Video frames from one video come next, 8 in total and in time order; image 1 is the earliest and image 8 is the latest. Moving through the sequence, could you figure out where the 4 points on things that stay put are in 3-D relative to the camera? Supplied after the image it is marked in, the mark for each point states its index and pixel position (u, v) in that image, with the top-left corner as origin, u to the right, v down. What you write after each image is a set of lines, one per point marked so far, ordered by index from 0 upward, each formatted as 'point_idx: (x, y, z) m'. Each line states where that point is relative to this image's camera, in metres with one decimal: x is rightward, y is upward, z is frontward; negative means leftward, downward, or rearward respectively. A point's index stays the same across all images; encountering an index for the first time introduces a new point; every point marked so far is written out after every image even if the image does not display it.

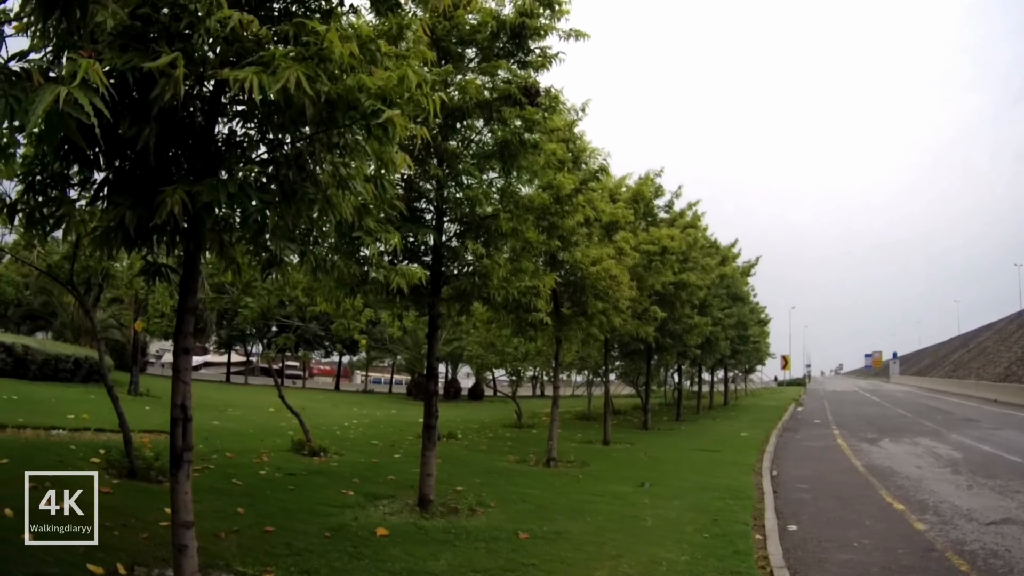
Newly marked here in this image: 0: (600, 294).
0: (+1.4, -0.1, +11.9) m
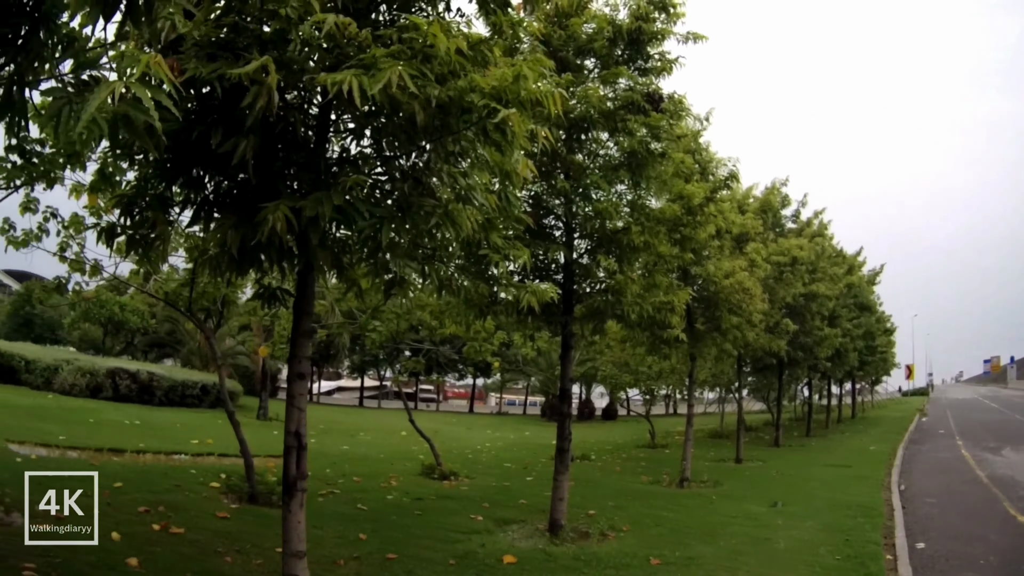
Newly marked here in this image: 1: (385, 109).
0: (+3.2, -0.3, +11.0) m
1: (-0.6, +1.0, +4.6) m
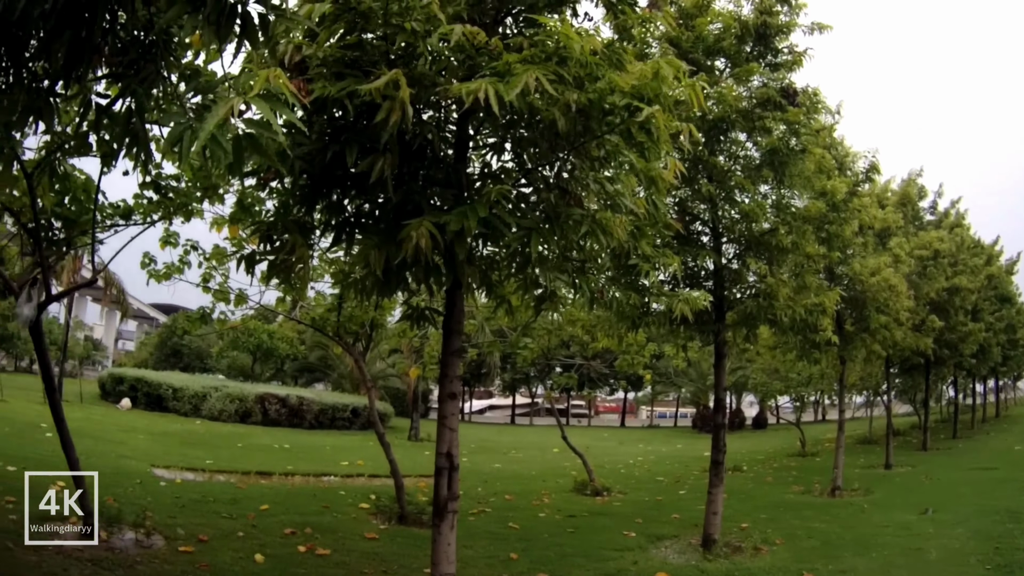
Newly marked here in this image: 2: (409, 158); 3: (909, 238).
0: (+4.8, -0.2, +10.2) m
1: (+0.1, +1.0, +4.4) m
2: (-0.5, +0.7, +4.2) m
3: (+7.1, +0.9, +13.7) m
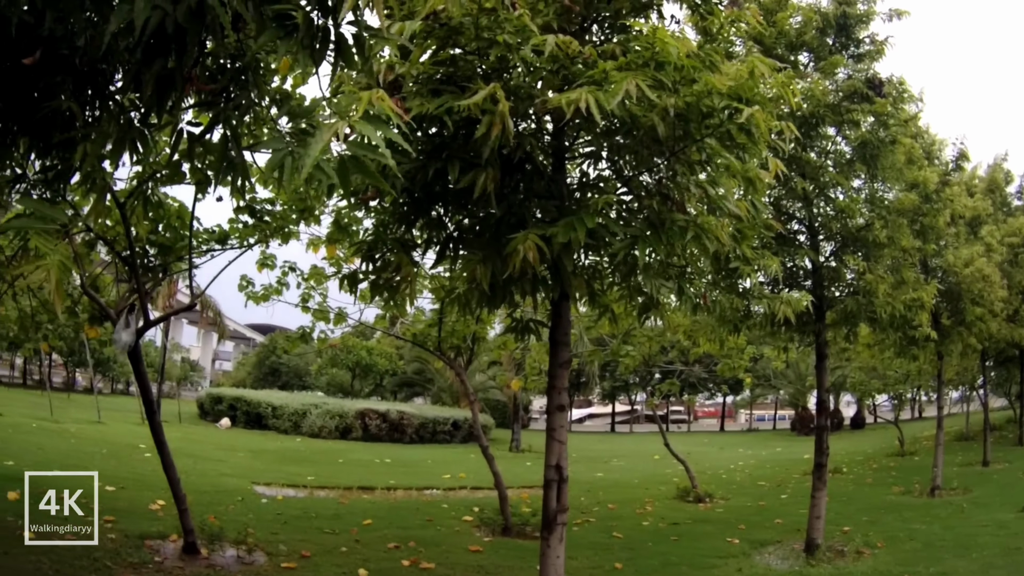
0: (+5.8, -0.1, +9.9) m
1: (+0.6, +0.9, +4.4) m
2: (0.0, +0.6, +4.2) m
3: (+8.2, +1.1, +13.2) m
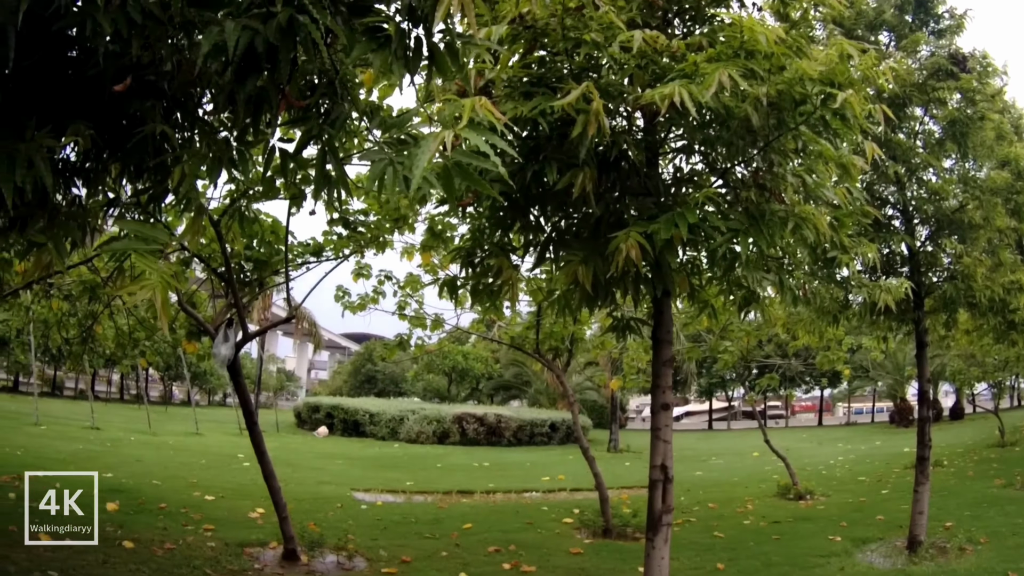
0: (+6.7, +0.1, +9.4) m
1: (+1.1, +0.9, +4.3) m
2: (+0.5, +0.6, +4.2) m
3: (+9.3, +1.4, +12.5) m
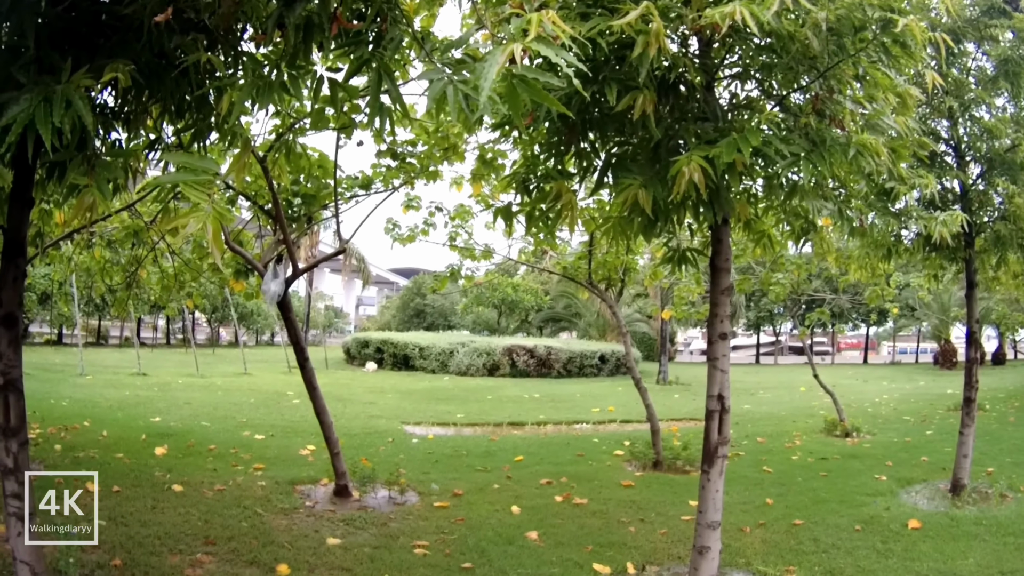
0: (+7.1, +0.8, +9.1) m
1: (+1.4, +1.3, +4.2) m
2: (+0.8, +1.0, +4.1) m
3: (+9.8, +2.2, +12.1) m
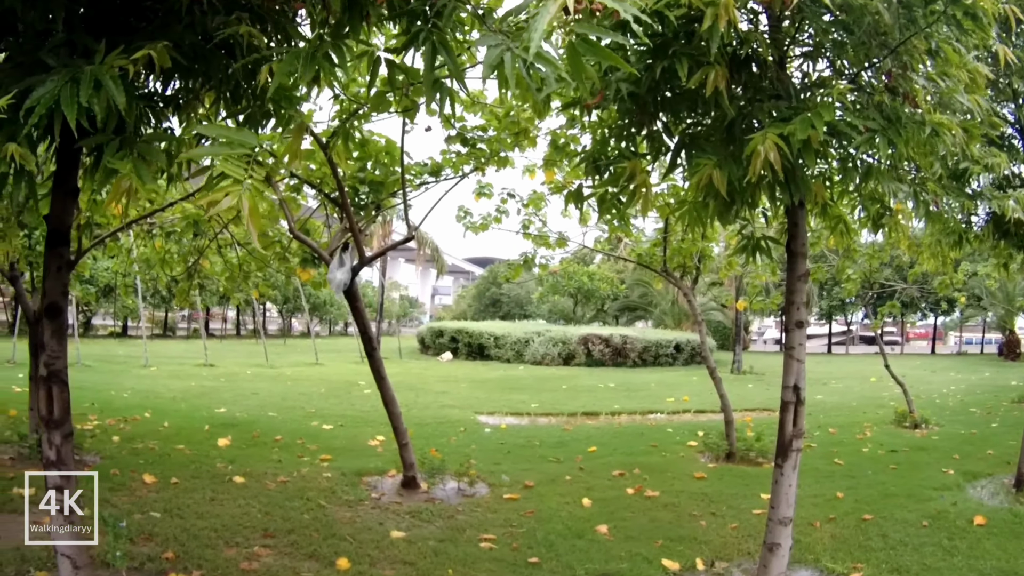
0: (+7.6, +0.9, +8.9) m
1: (+1.8, +1.4, +4.1) m
2: (+1.2, +1.1, +4.0) m
3: (+10.4, +2.4, +11.8) m
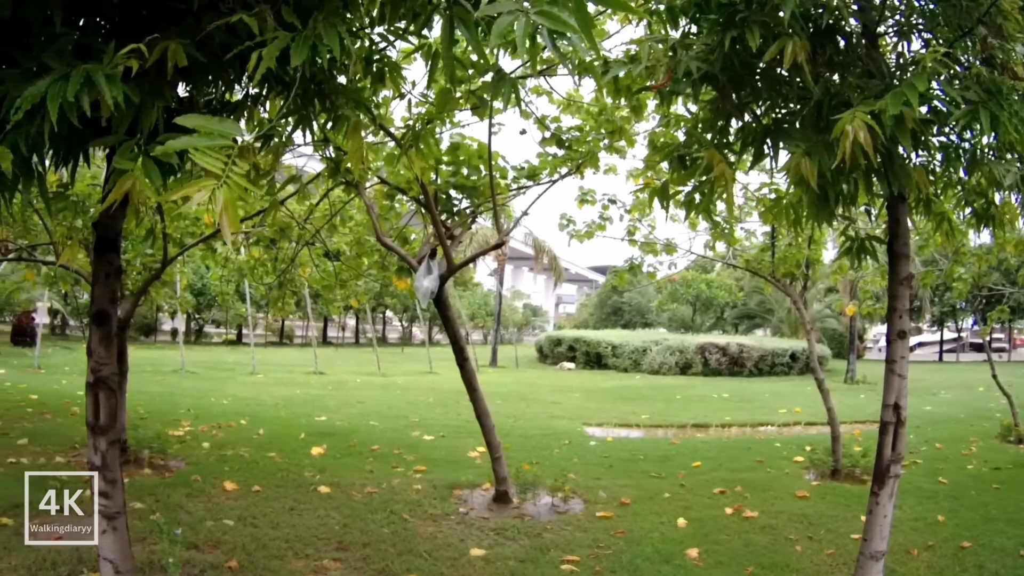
0: (+8.3, +0.9, +8.2) m
1: (+2.2, +1.4, +3.7) m
2: (+1.6, +1.1, +3.7) m
3: (+11.2, +2.3, +11.0) m
